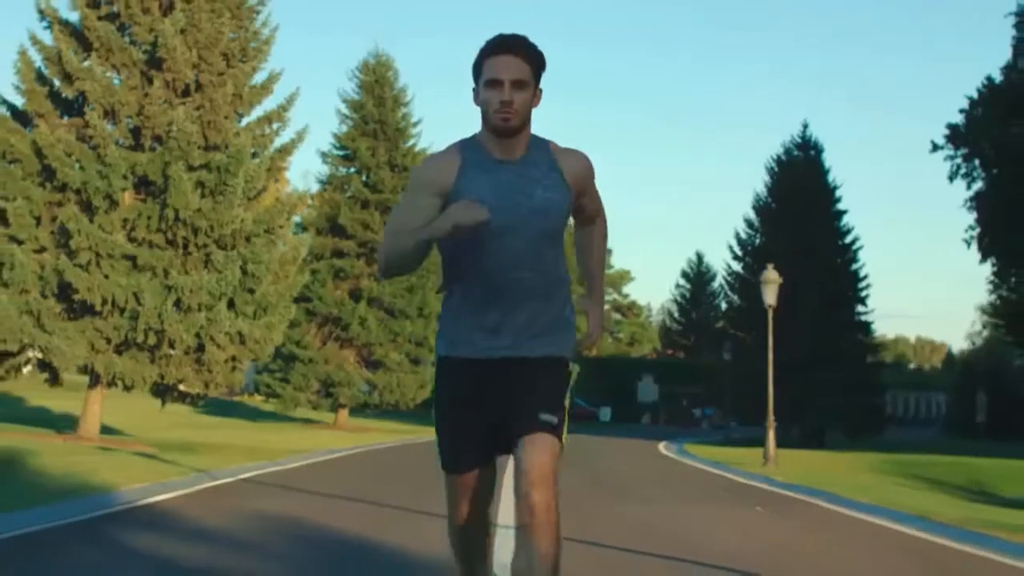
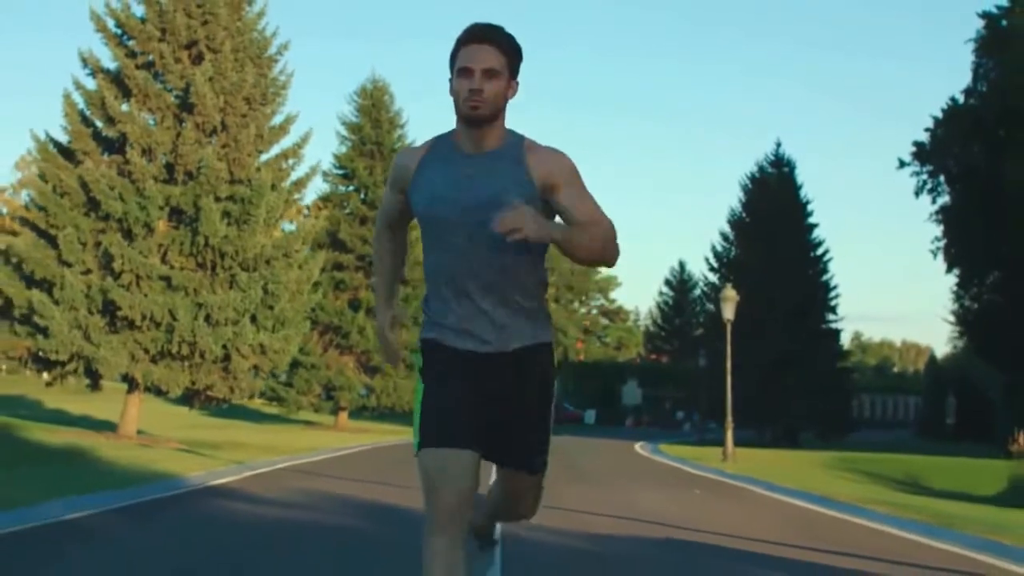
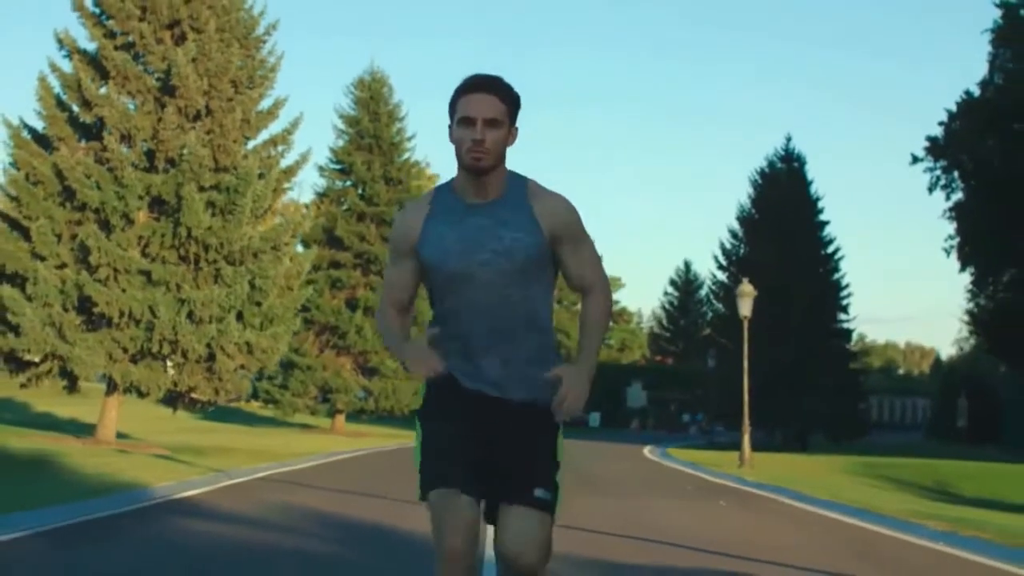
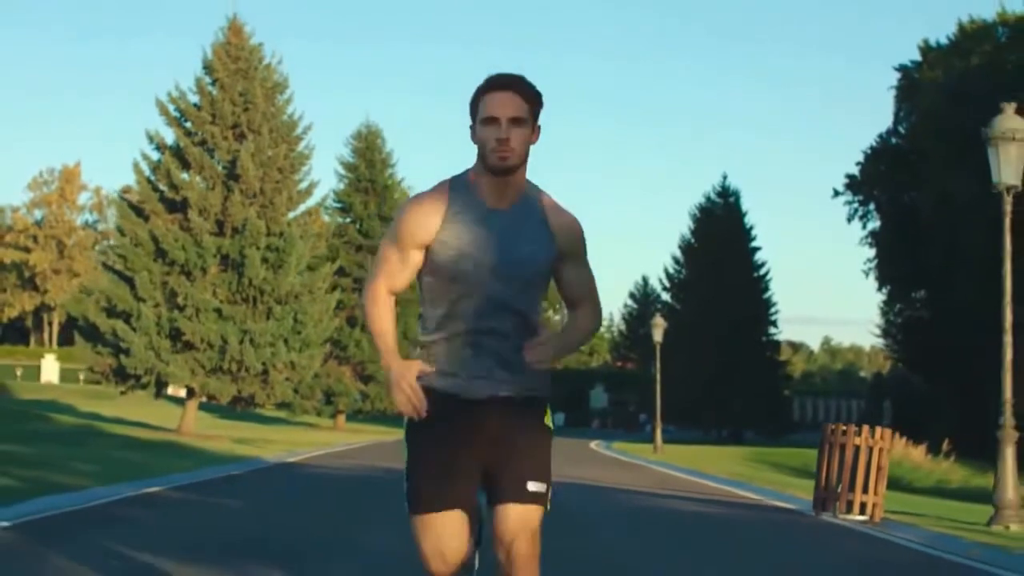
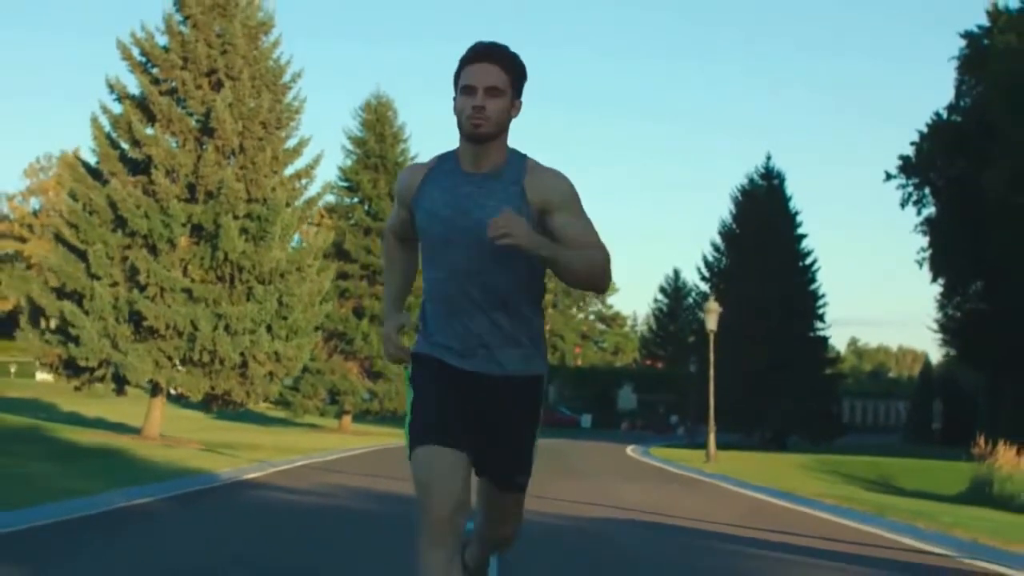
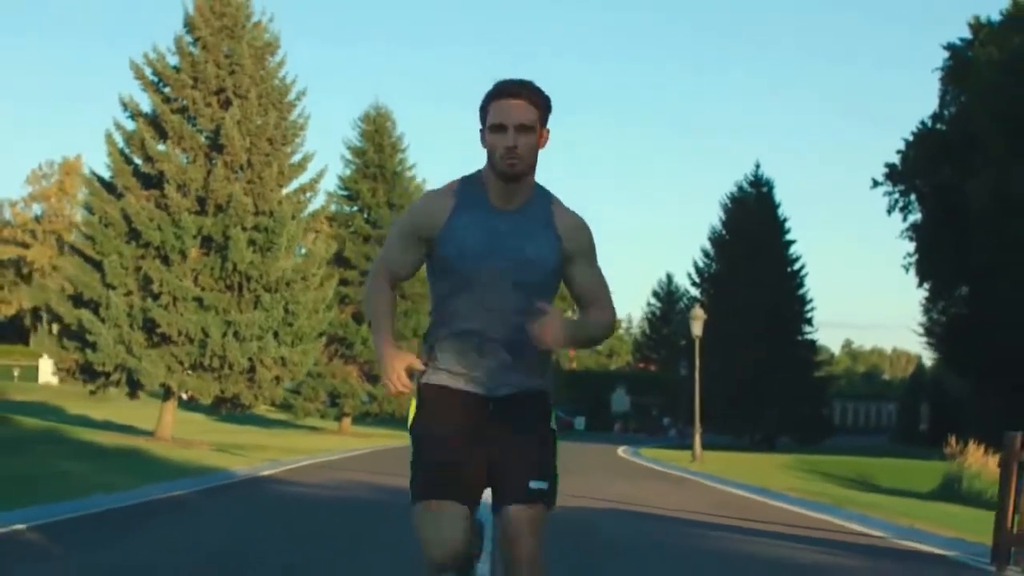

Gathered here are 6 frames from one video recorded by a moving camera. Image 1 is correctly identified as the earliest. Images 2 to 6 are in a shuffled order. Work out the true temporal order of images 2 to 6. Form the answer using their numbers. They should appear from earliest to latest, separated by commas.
3, 2, 5, 6, 4
